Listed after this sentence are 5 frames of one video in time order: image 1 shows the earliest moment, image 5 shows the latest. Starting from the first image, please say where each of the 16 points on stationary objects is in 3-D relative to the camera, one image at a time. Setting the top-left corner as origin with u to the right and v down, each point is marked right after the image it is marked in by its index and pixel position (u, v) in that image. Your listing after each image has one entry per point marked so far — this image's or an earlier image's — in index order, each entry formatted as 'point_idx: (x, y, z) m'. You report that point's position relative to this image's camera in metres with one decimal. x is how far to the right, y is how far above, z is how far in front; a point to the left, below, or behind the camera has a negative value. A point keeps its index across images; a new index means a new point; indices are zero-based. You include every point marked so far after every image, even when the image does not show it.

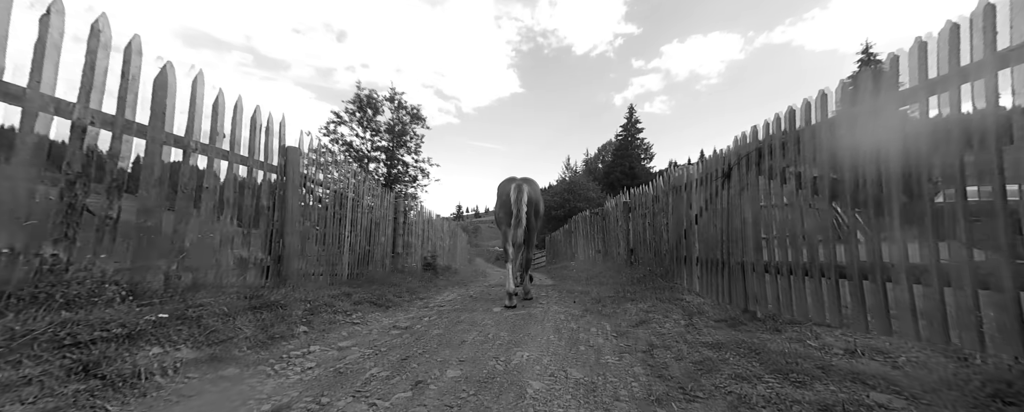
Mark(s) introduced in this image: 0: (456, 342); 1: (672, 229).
0: (-0.5, -1.3, +3.2) m
1: (+3.0, -0.4, +6.2) m
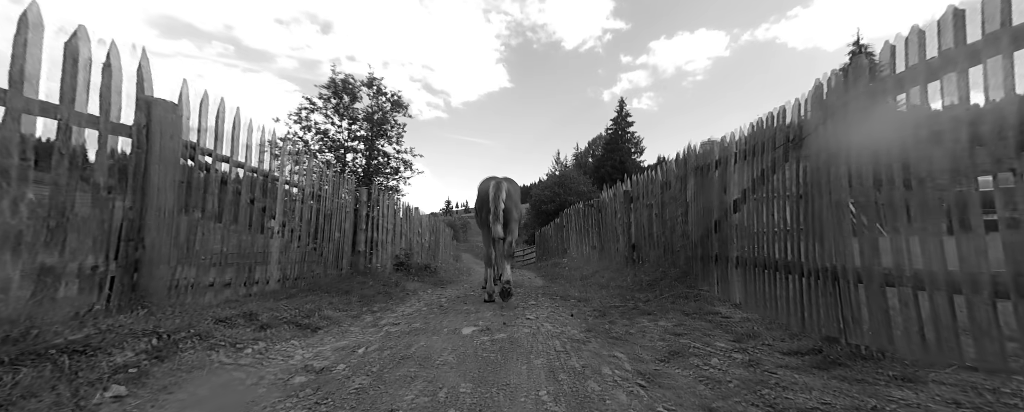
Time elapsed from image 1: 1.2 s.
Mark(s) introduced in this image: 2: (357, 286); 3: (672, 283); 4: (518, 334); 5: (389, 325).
0: (-0.7, -1.2, +1.9) m
1: (+2.7, -0.2, +4.9) m
2: (-2.8, -1.4, +6.0) m
3: (+2.3, -1.1, +4.8) m
4: (+0.1, -1.3, +3.3) m
5: (-1.5, -1.4, +4.0) m
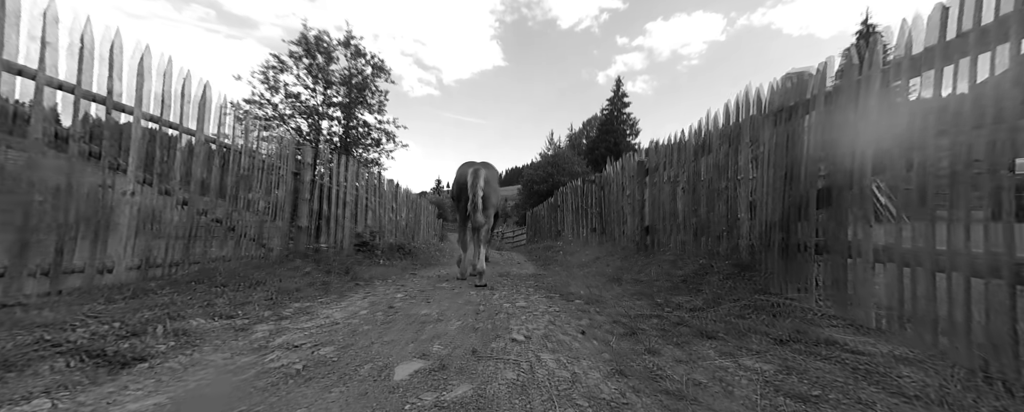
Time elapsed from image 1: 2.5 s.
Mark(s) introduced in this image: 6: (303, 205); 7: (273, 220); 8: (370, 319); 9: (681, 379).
0: (-0.9, -0.9, +0.3) m
1: (+2.5, +0.1, +3.4) m
2: (-3.0, -0.9, +4.4) m
3: (+2.1, -0.8, +3.3) m
4: (-0.1, -1.0, +1.8) m
5: (-1.7, -1.0, +2.4) m
6: (-3.7, 0.0, +5.9) m
7: (-3.8, -0.2, +5.2) m
8: (-1.4, -1.1, +3.2) m
9: (+1.0, -1.0, +1.9) m
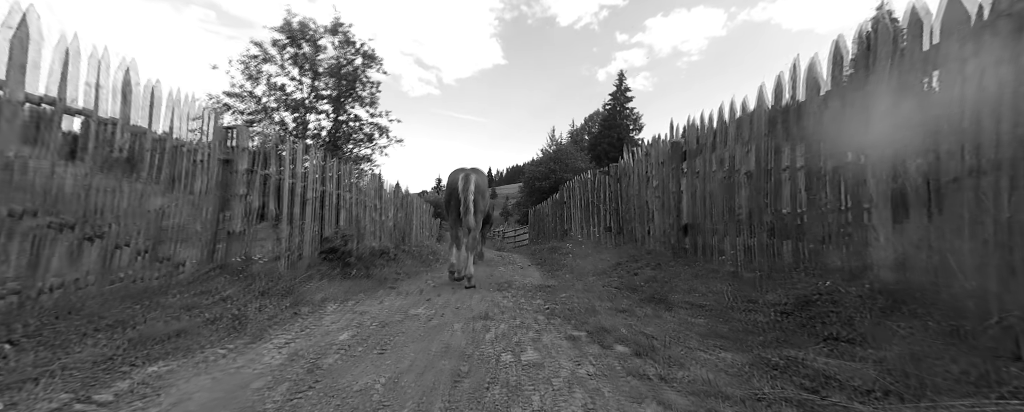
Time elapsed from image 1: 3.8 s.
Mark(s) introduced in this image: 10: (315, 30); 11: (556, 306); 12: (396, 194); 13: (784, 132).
0: (-0.9, -0.9, -1.1) m
1: (+2.5, +0.2, +2.0) m
2: (-3.0, -0.9, +3.0) m
3: (+2.2, -0.7, +1.9) m
4: (-0.1, -0.9, +0.4) m
5: (-1.6, -1.0, +1.0) m
6: (-3.7, 0.0, +4.5) m
7: (-3.7, -0.2, +3.8) m
8: (-1.3, -1.0, +1.7) m
9: (+1.0, -0.9, +0.5) m
10: (-11.6, +10.3, +19.6) m
11: (+0.5, -1.2, +3.9) m
12: (-4.6, +0.5, +13.1) m
13: (+2.8, +0.8, +3.5) m
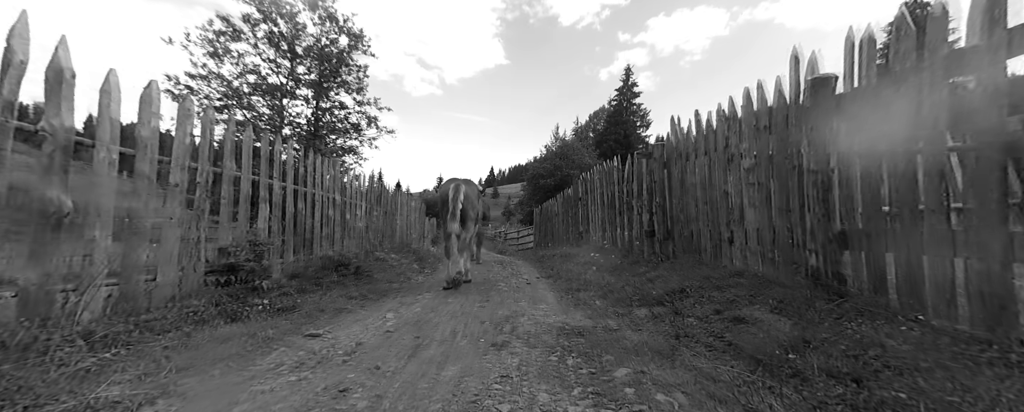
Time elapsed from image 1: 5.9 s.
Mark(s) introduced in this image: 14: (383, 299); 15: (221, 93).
0: (-0.8, -0.8, -3.4) m
1: (+2.6, +0.3, -0.4) m
2: (-3.0, -0.8, +0.6) m
3: (+2.2, -0.6, -0.5) m
4: (-0.1, -0.8, -2.0) m
5: (-1.6, -0.9, -1.3) m
6: (-3.7, +0.1, +2.2) m
7: (-3.7, -0.1, +1.5) m
8: (-1.3, -1.0, -0.6) m
9: (+1.0, -0.9, -1.9) m
10: (-11.4, +10.4, +17.3) m
11: (+0.6, -1.1, +1.6) m
12: (-4.5, +0.6, +10.8) m
13: (+2.8, +0.9, +1.1) m
14: (-2.0, -1.5, +5.3) m
15: (-13.8, +5.3, +15.6) m
